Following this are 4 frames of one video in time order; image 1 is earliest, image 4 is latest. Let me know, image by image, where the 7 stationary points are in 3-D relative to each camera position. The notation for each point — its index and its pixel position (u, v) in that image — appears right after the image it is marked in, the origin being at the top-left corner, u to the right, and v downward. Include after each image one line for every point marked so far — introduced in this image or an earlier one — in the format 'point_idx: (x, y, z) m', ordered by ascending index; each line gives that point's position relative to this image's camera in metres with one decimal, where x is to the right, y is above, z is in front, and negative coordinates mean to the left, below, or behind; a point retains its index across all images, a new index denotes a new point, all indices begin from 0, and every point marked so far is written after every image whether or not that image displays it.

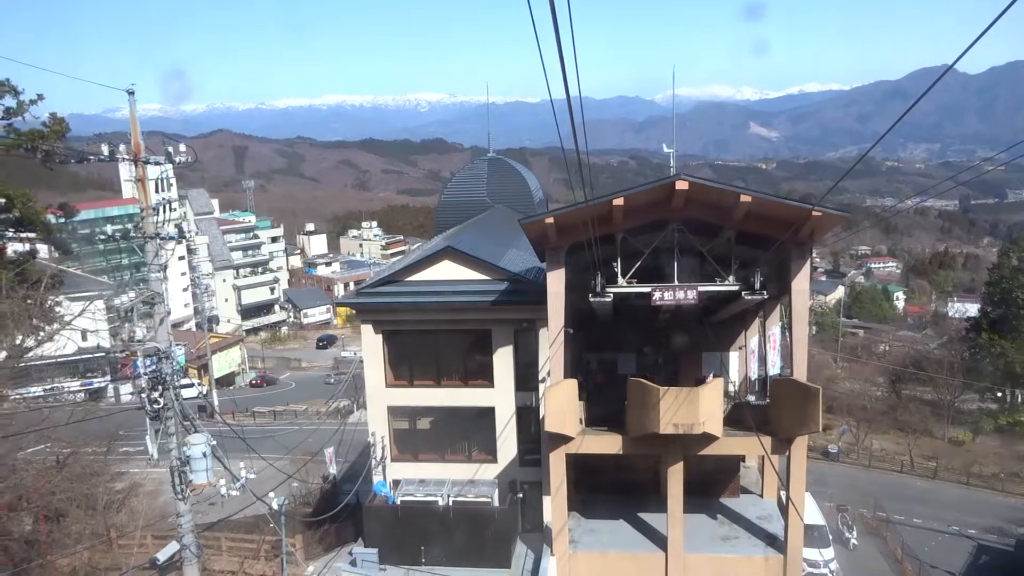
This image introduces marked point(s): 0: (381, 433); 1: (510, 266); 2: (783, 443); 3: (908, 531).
0: (-1.6, -1.8, +8.9) m
1: (0.0, +0.3, +8.7) m
2: (+2.9, -1.6, +7.5) m
3: (+7.0, -4.3, +12.5) m
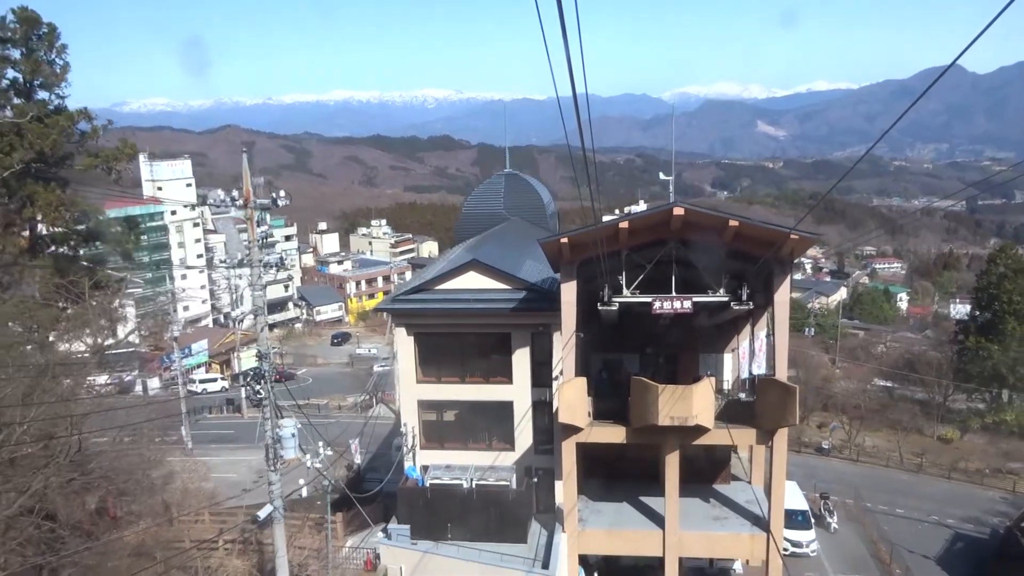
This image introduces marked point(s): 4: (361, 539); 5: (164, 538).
0: (-1.4, -1.9, +10.0) m
1: (+0.2, +0.2, +9.8) m
2: (+3.1, -1.8, +8.6) m
3: (+7.3, -4.5, +13.6) m
4: (-2.1, -3.5, +10.0) m
5: (-4.7, -3.3, +9.5) m
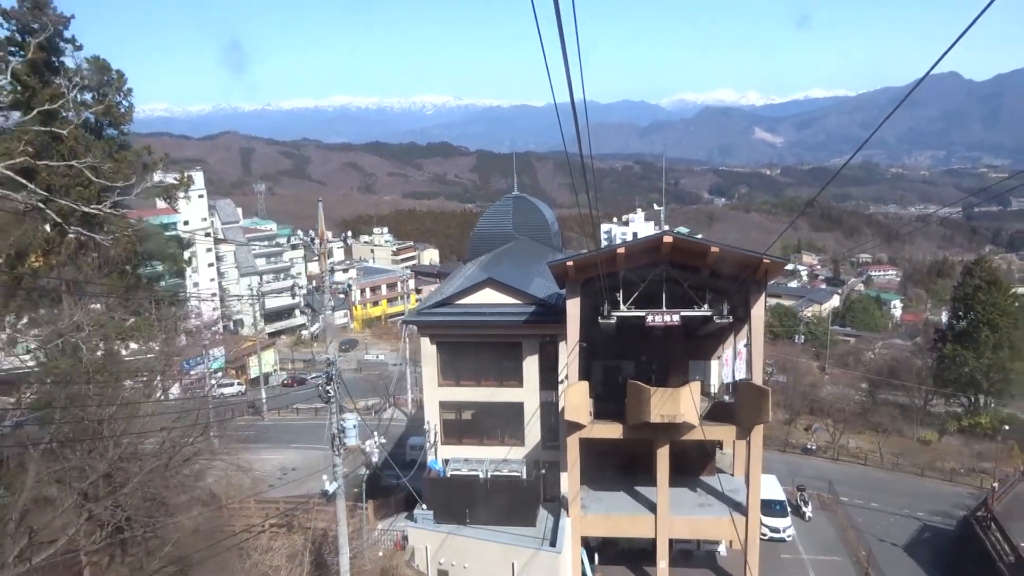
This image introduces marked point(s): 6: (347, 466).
0: (-1.3, -2.2, +11.3) m
1: (+0.4, -0.1, +11.2) m
2: (+3.3, -2.0, +9.9) m
3: (+7.4, -4.7, +14.9) m
4: (-2.0, -3.8, +11.3) m
5: (-4.5, -3.6, +10.8) m
6: (-3.6, -3.9, +15.2) m
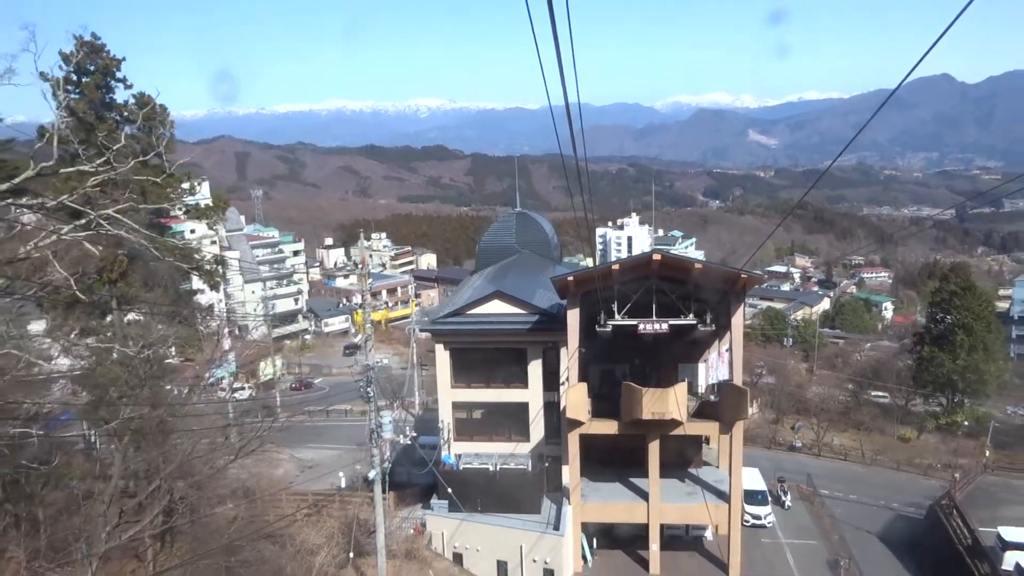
0: (-1.1, -2.4, +12.5) m
1: (+0.5, -0.3, +12.4) m
2: (+3.4, -2.2, +11.1) m
3: (+7.5, -4.9, +16.1) m
4: (-1.9, -4.0, +12.4) m
5: (-4.4, -3.8, +11.9) m
6: (-3.5, -4.1, +16.3) m
